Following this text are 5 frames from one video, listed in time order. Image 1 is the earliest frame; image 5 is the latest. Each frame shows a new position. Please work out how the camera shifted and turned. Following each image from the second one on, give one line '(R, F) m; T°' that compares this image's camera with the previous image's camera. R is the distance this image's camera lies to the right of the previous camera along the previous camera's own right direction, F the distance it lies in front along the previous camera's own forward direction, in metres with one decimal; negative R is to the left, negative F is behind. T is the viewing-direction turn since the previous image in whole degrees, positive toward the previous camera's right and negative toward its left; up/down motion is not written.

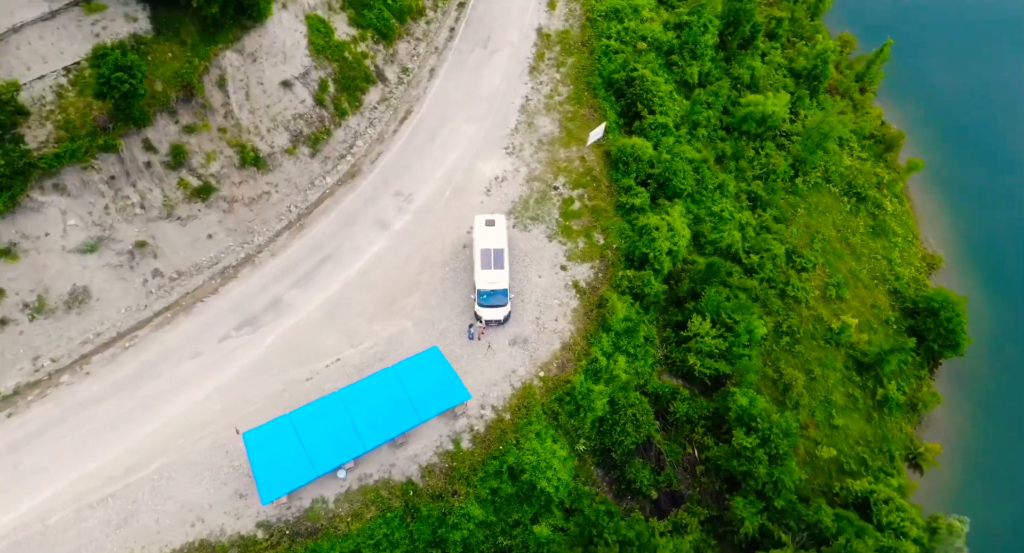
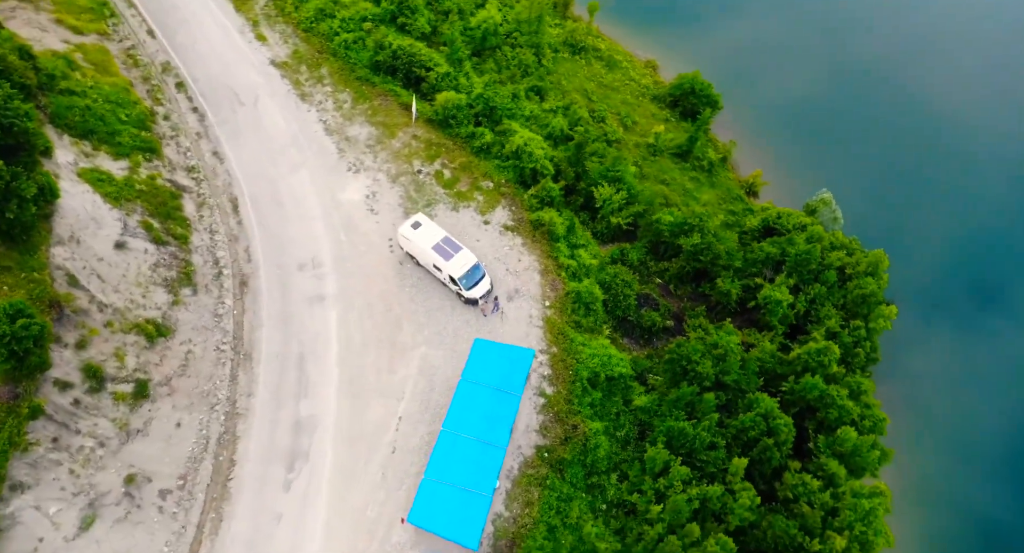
(-9.6, 0.0) m; +20°
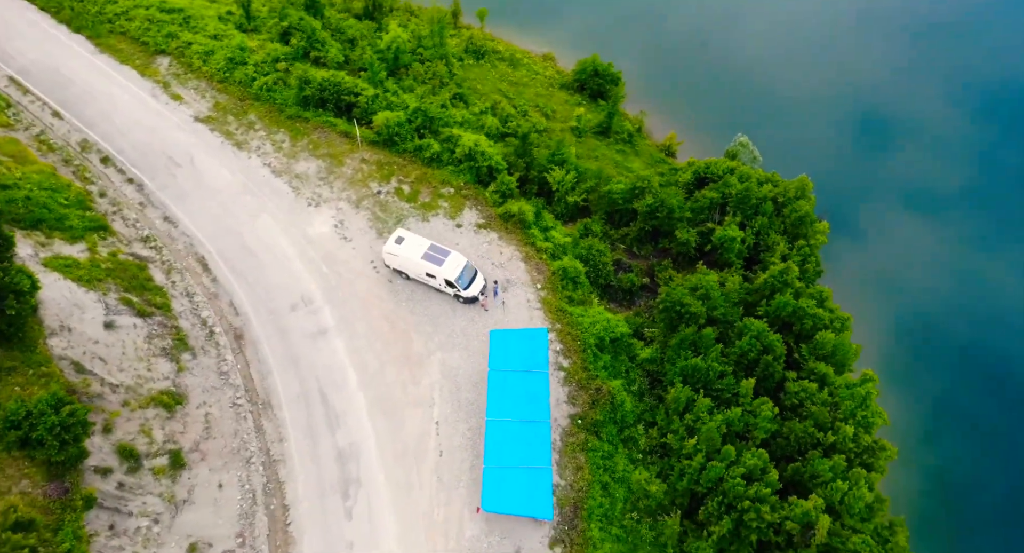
(-4.0, -1.1) m; +8°
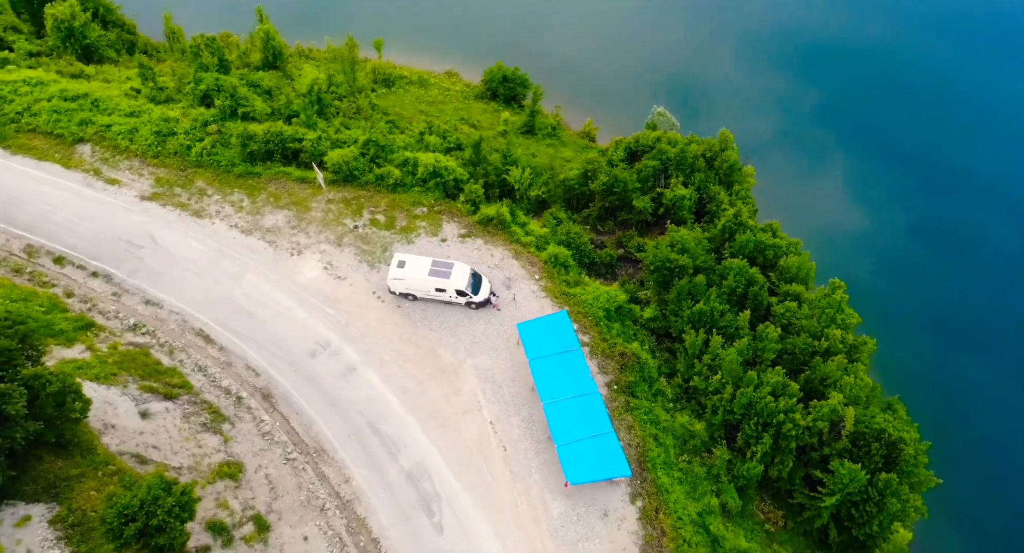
(-5.2, -1.2) m; +8°
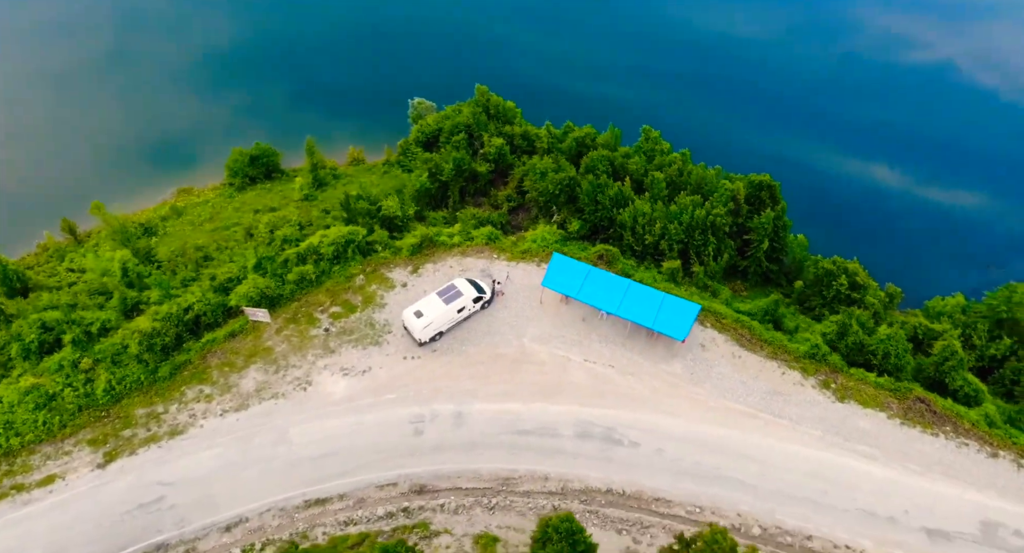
(-14.5, -1.1) m; +23°
